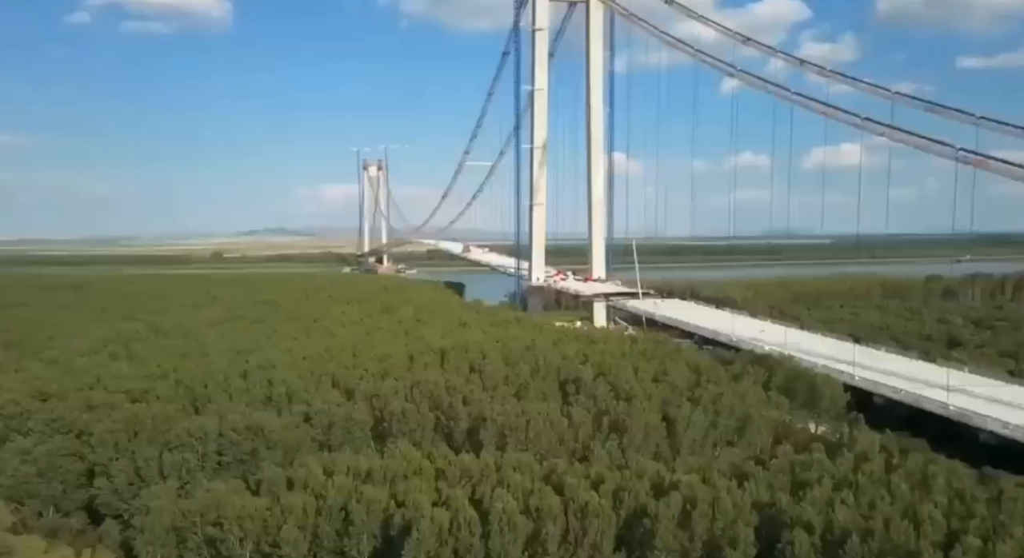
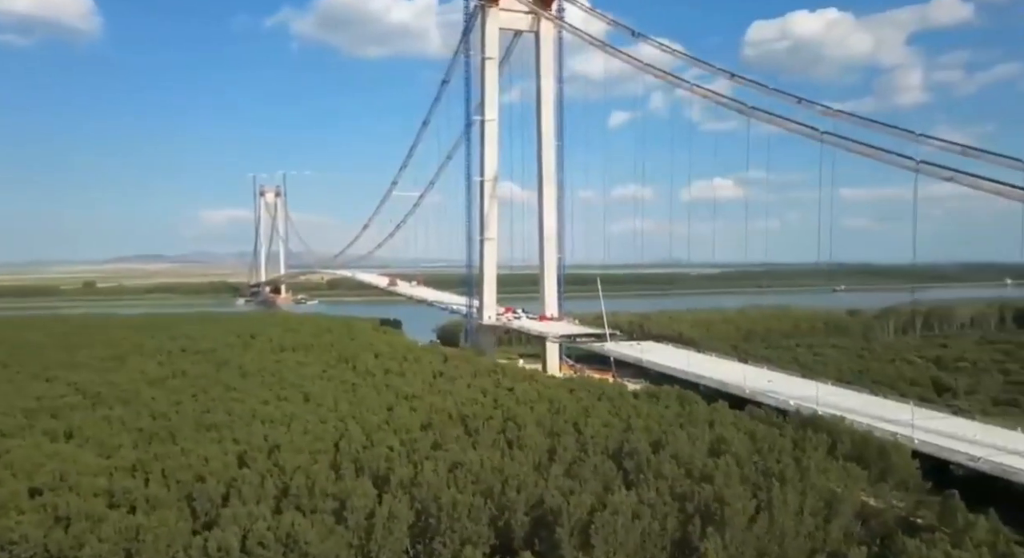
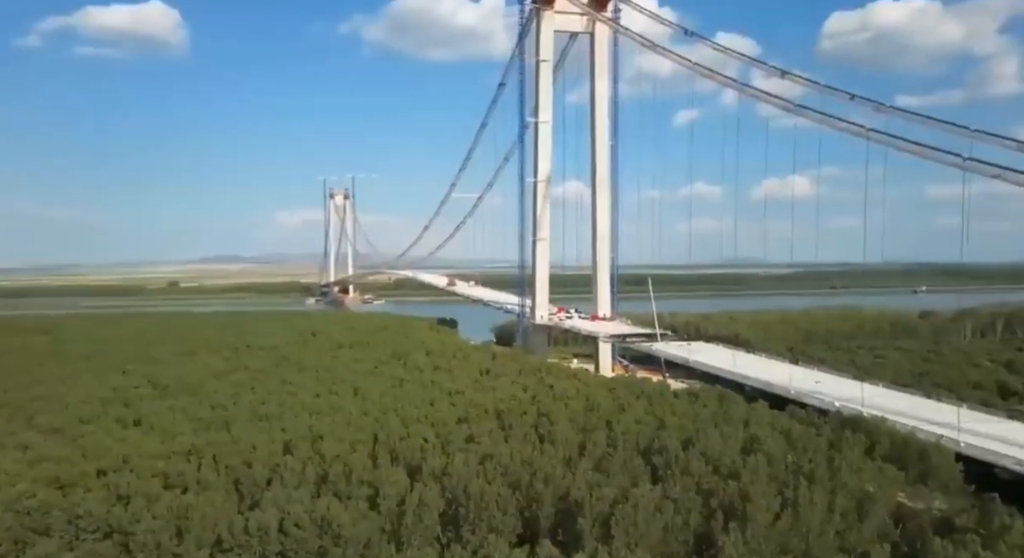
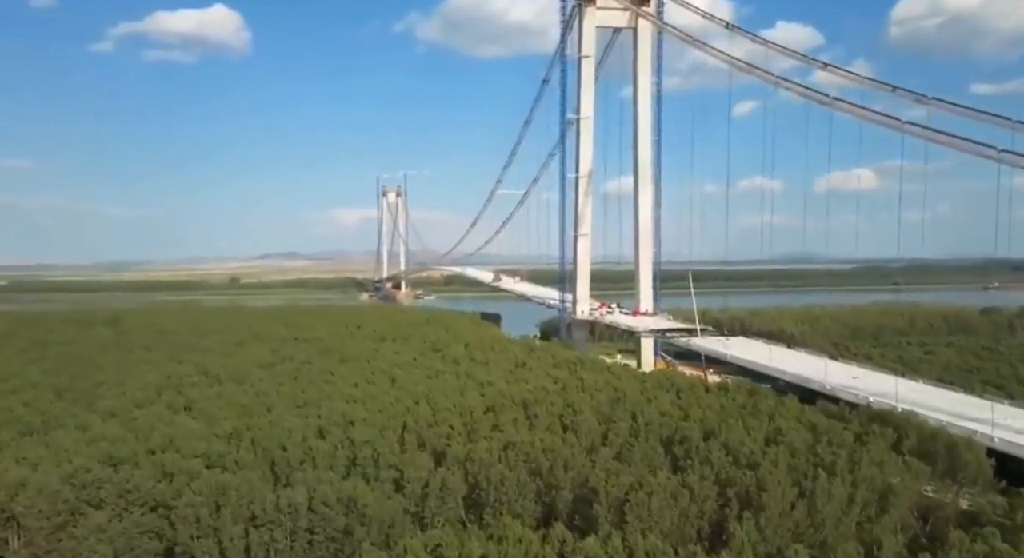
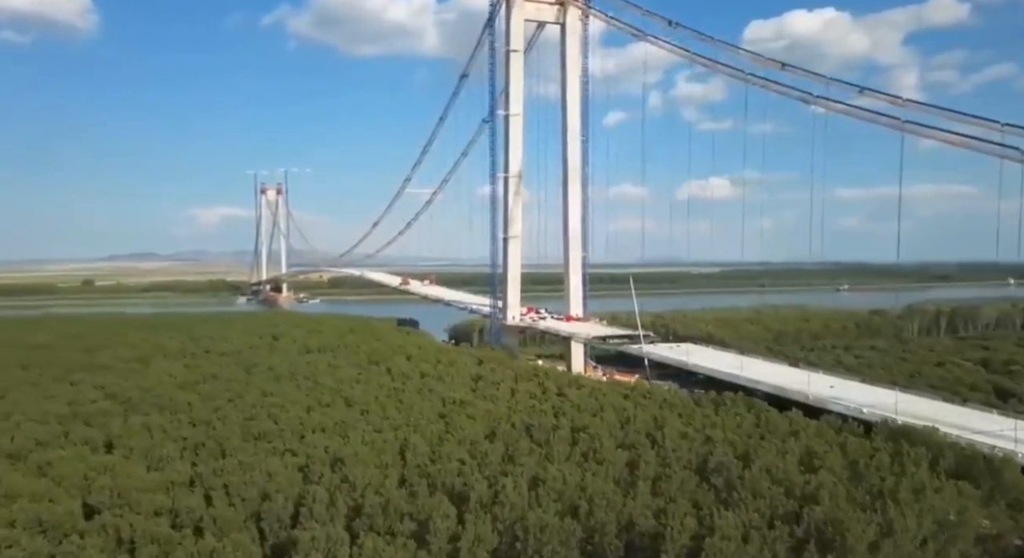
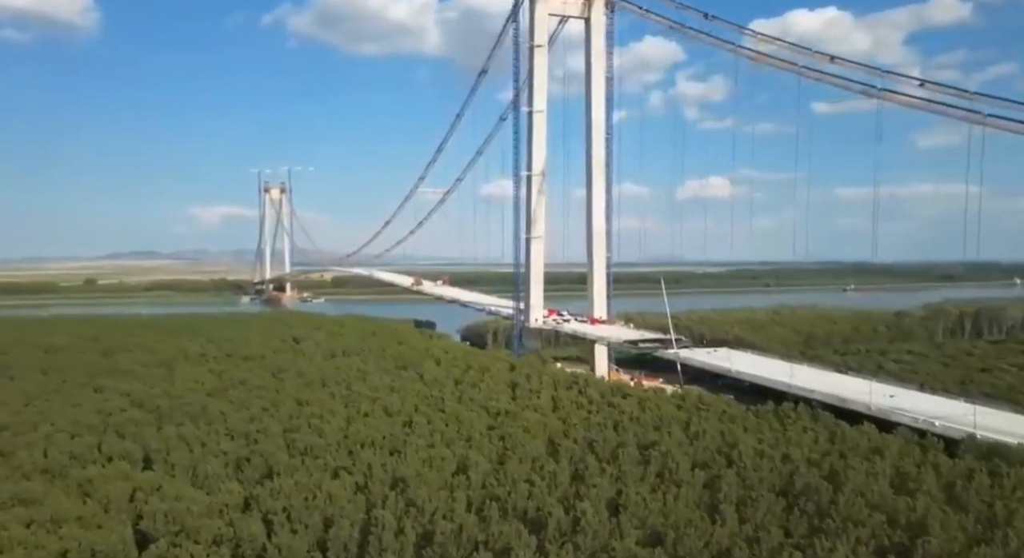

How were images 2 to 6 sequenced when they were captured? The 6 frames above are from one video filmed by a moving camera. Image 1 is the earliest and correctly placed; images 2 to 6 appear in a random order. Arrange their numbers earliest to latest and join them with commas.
4, 3, 2, 5, 6
